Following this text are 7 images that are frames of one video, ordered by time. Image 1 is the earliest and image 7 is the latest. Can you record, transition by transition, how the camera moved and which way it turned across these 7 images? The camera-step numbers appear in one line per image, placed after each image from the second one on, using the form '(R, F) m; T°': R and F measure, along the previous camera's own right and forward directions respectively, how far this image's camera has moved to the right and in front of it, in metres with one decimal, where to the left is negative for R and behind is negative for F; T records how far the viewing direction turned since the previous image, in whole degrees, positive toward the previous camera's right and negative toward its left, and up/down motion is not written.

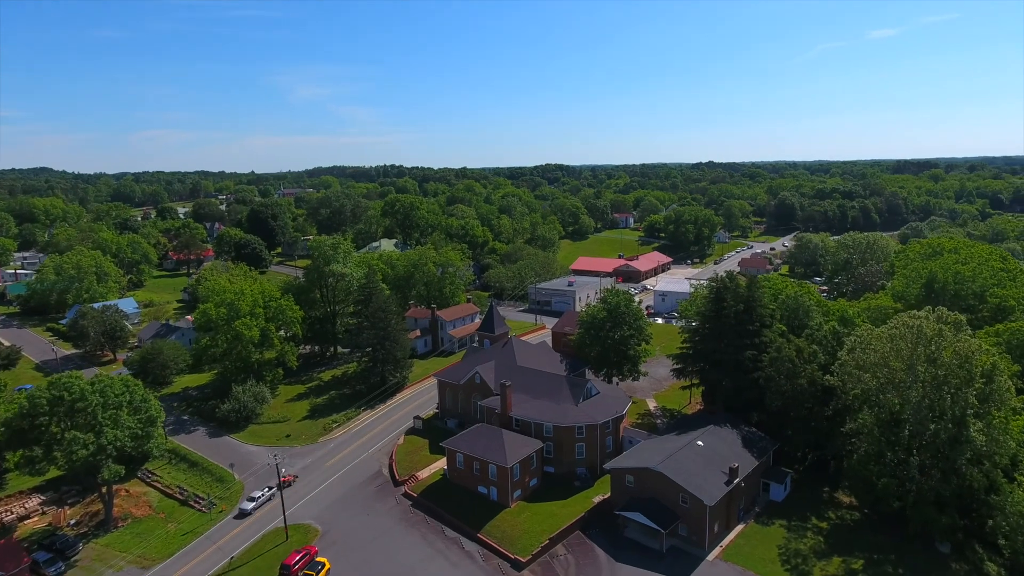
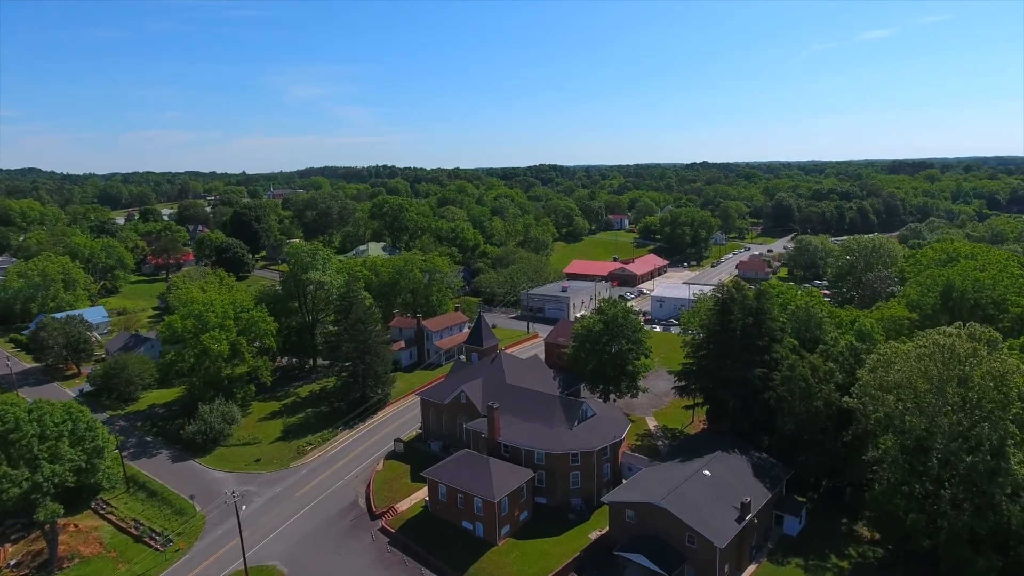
(+0.4, +3.4) m; +1°
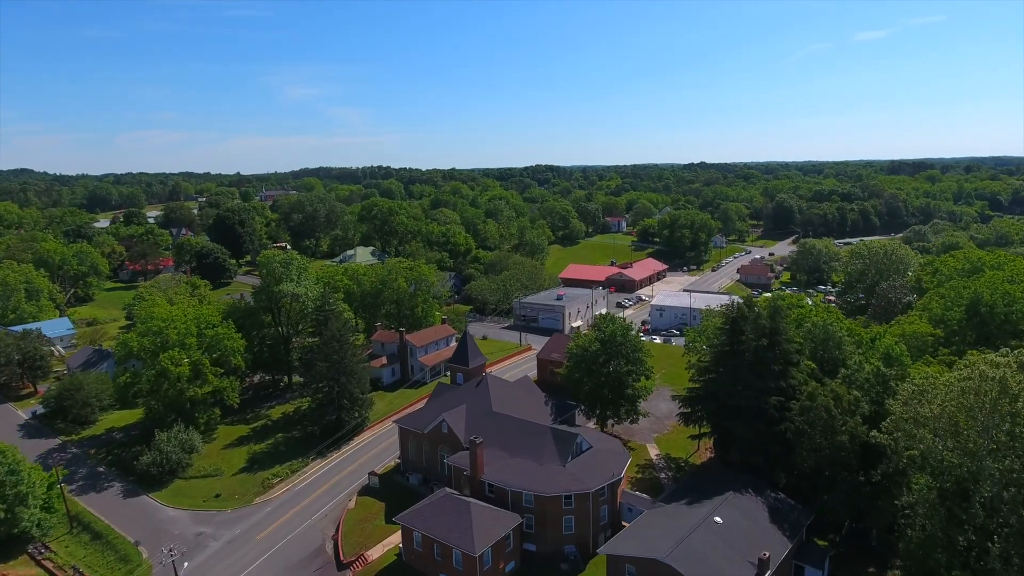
(+0.6, +4.0) m; 0°
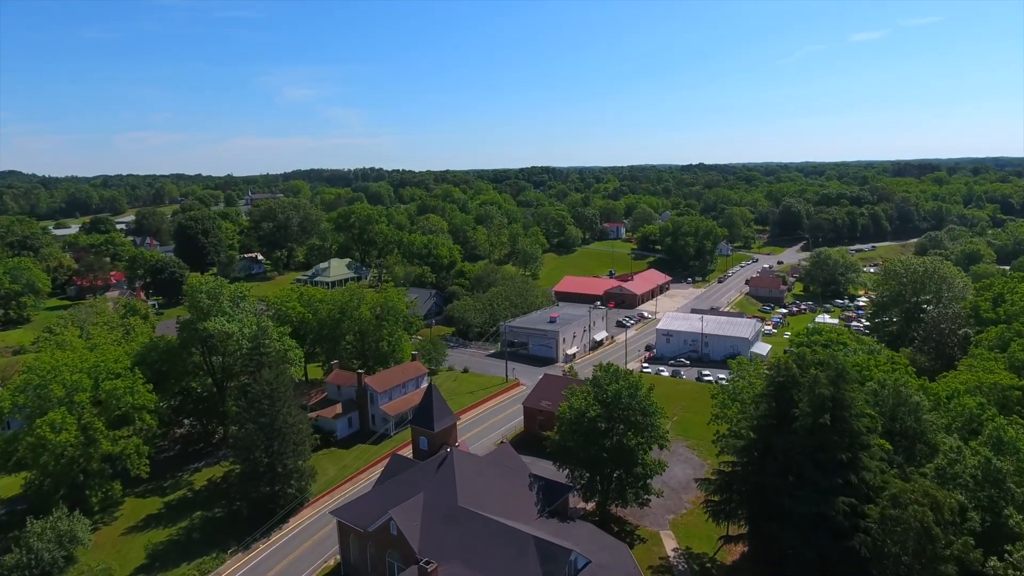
(+1.2, +9.0) m; 0°
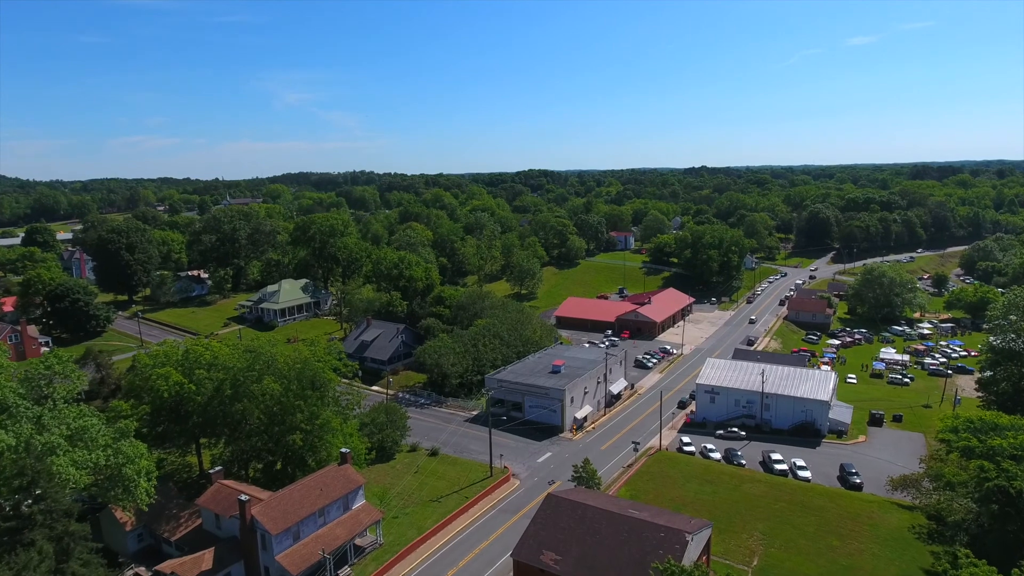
(+0.7, +17.1) m; 0°
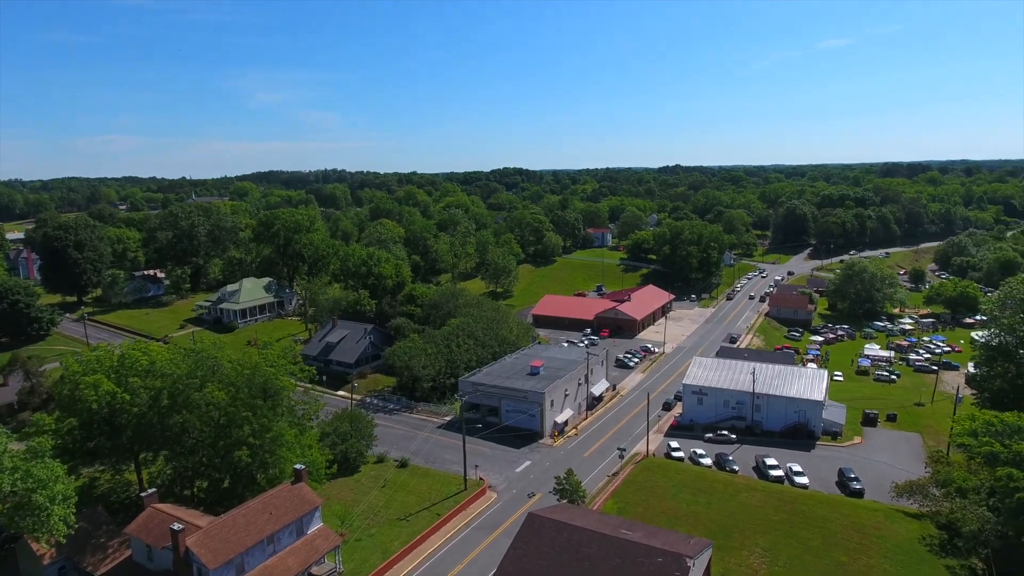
(+0.1, +3.2) m; +2°
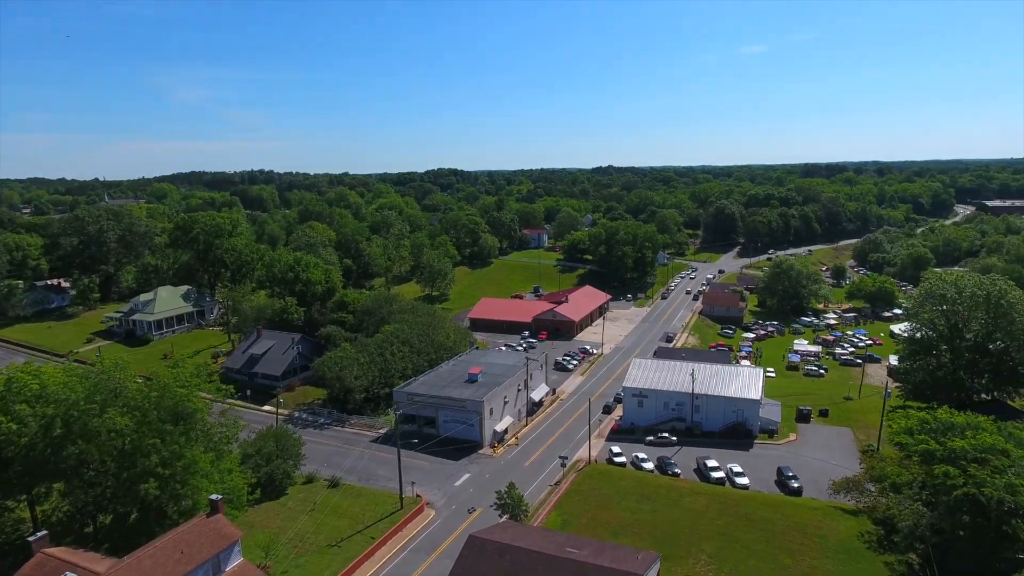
(+0.2, +1.4) m; +6°
